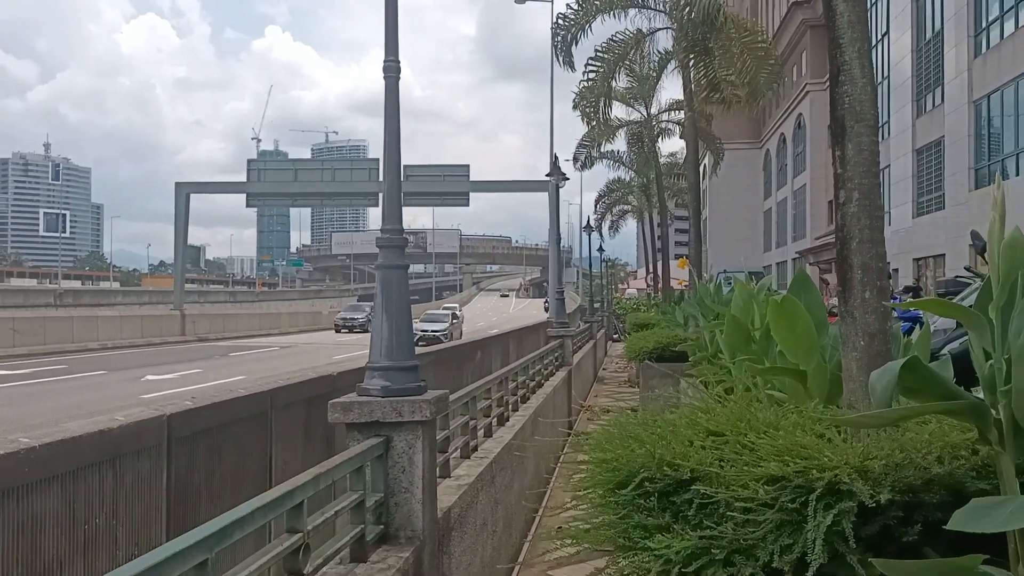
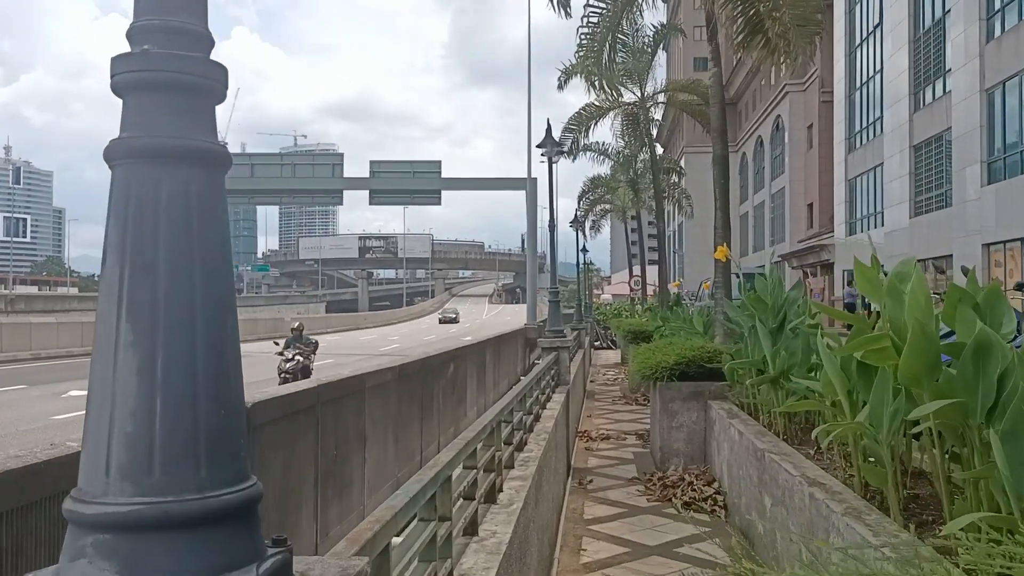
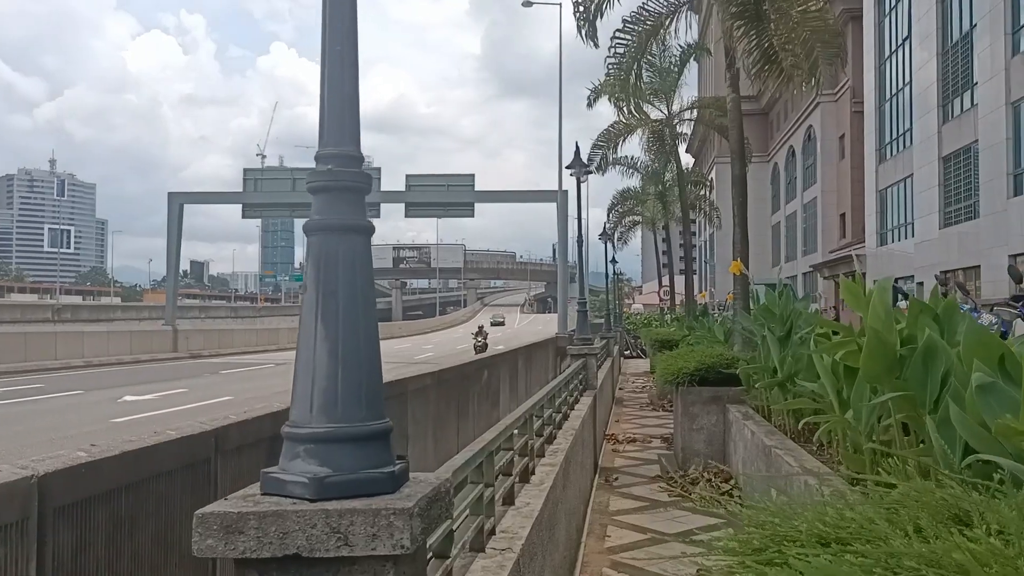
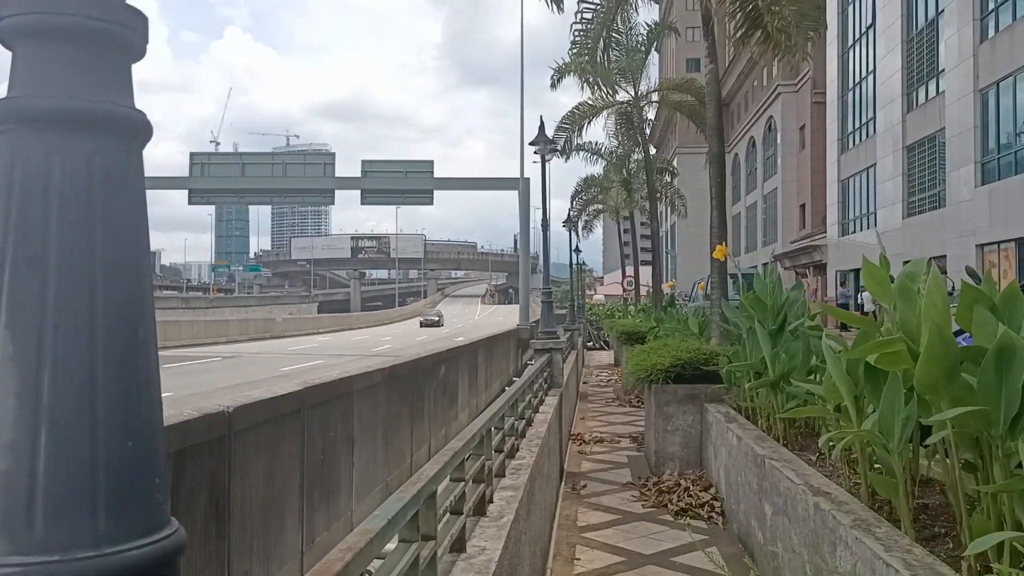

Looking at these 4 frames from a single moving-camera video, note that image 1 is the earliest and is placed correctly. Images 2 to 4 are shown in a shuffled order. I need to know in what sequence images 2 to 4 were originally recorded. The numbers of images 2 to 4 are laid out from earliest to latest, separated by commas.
3, 2, 4
